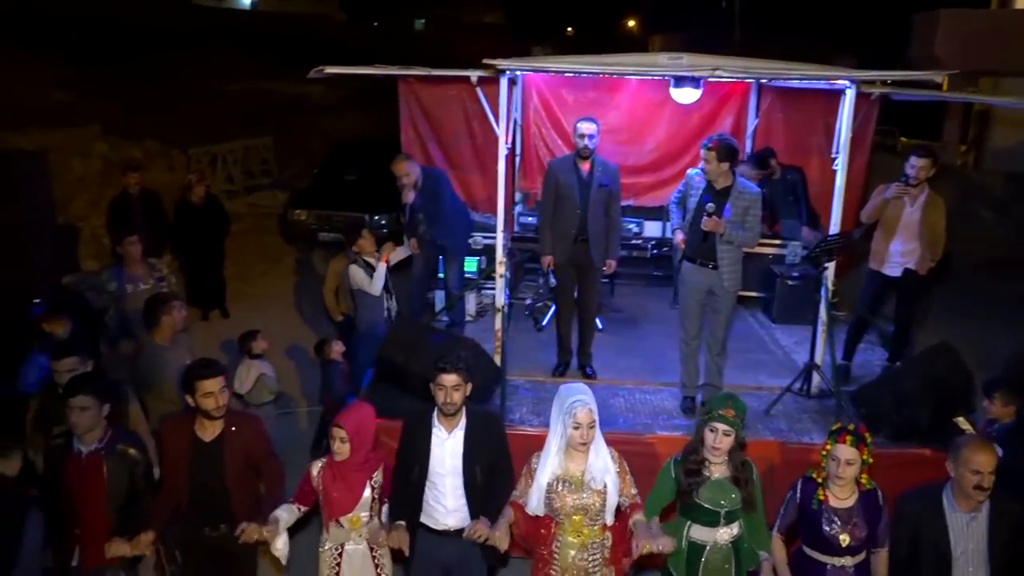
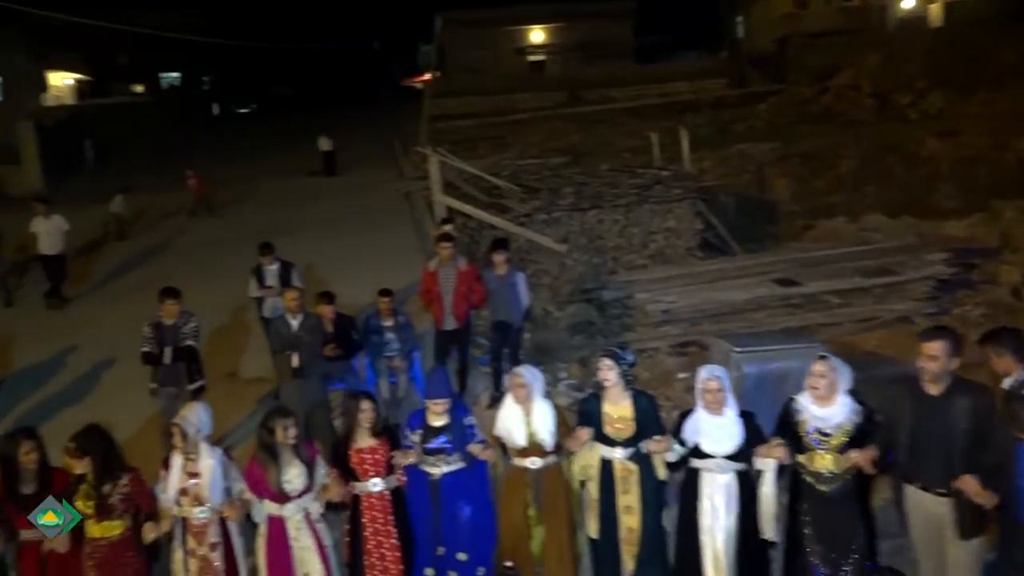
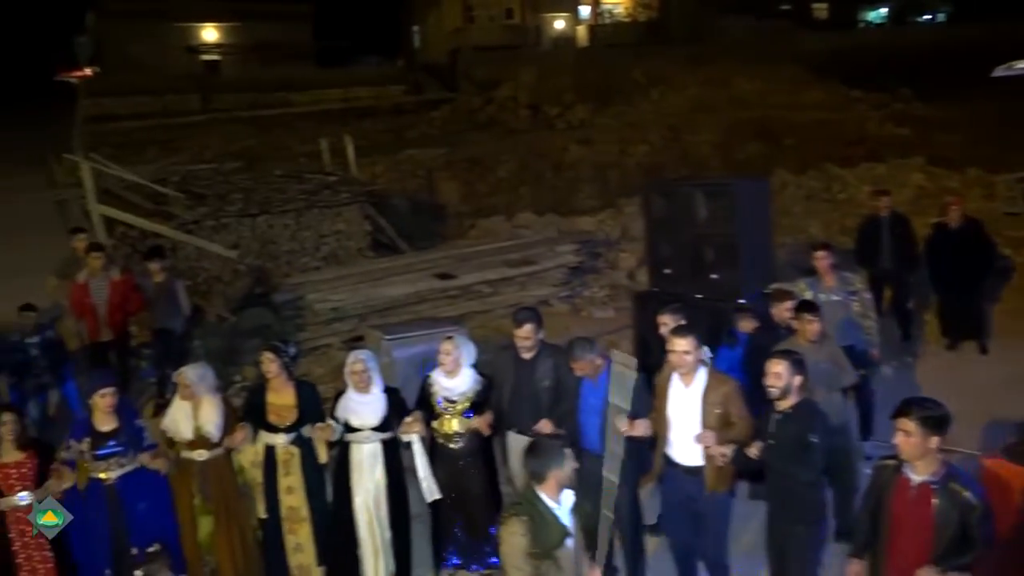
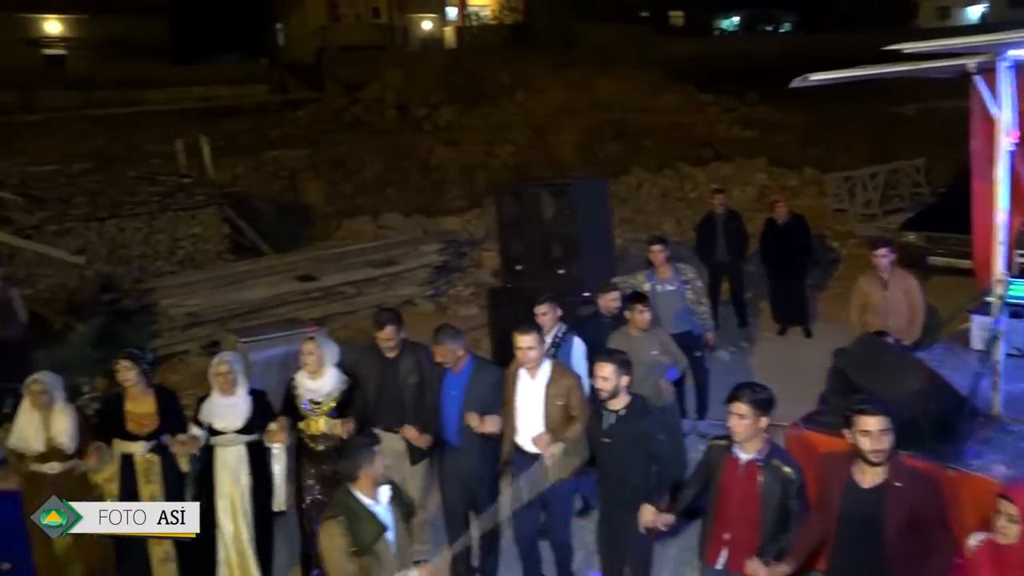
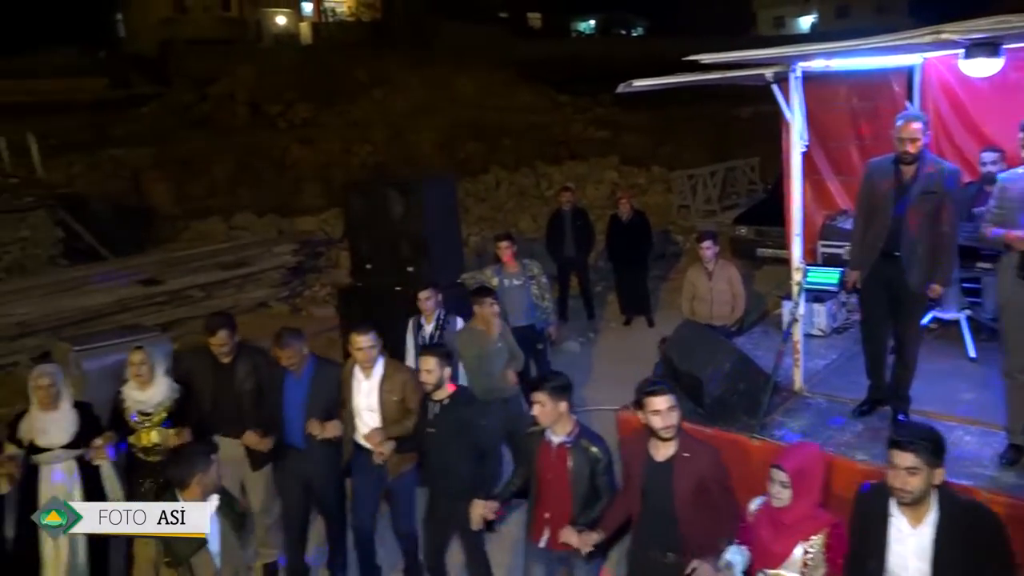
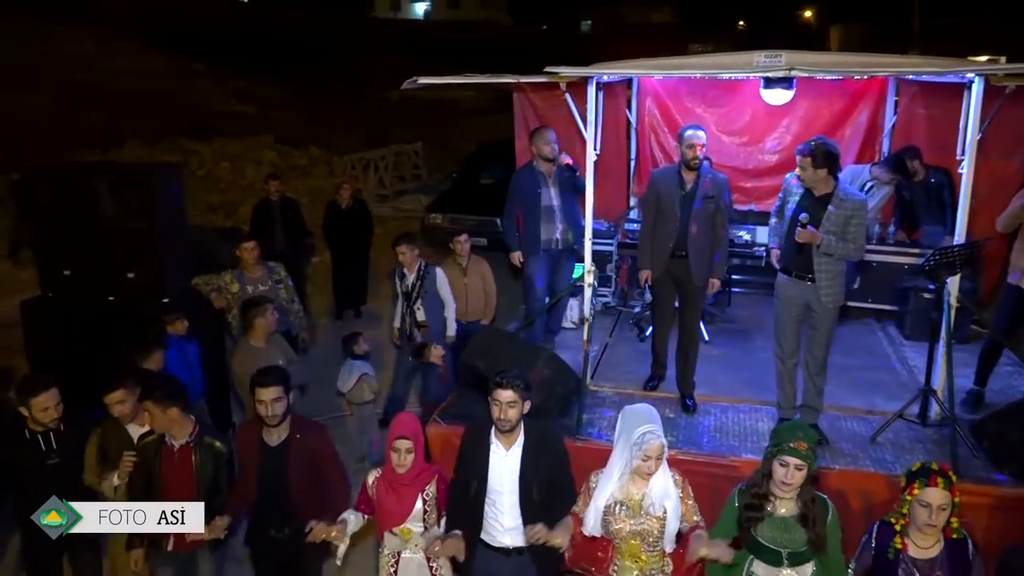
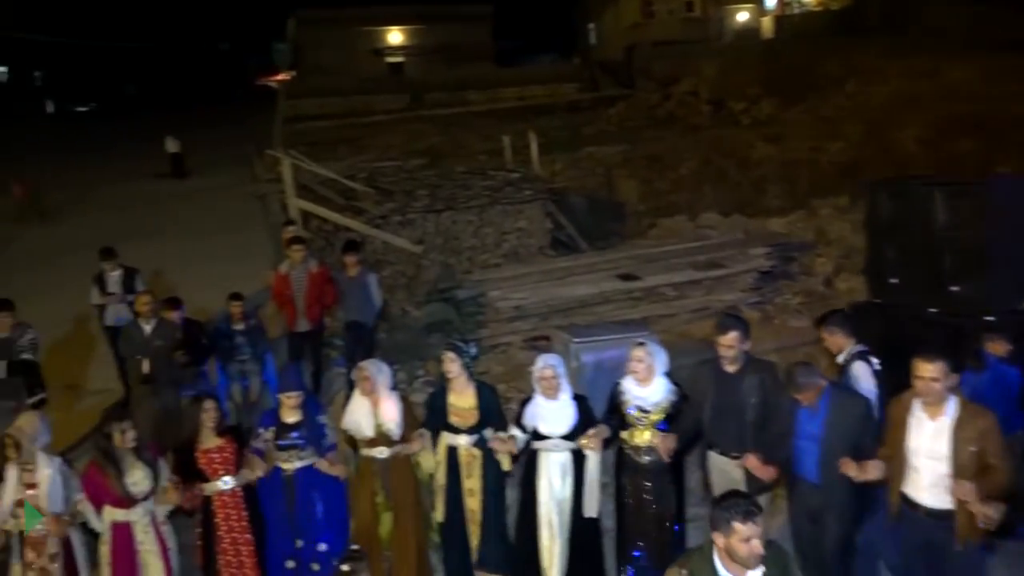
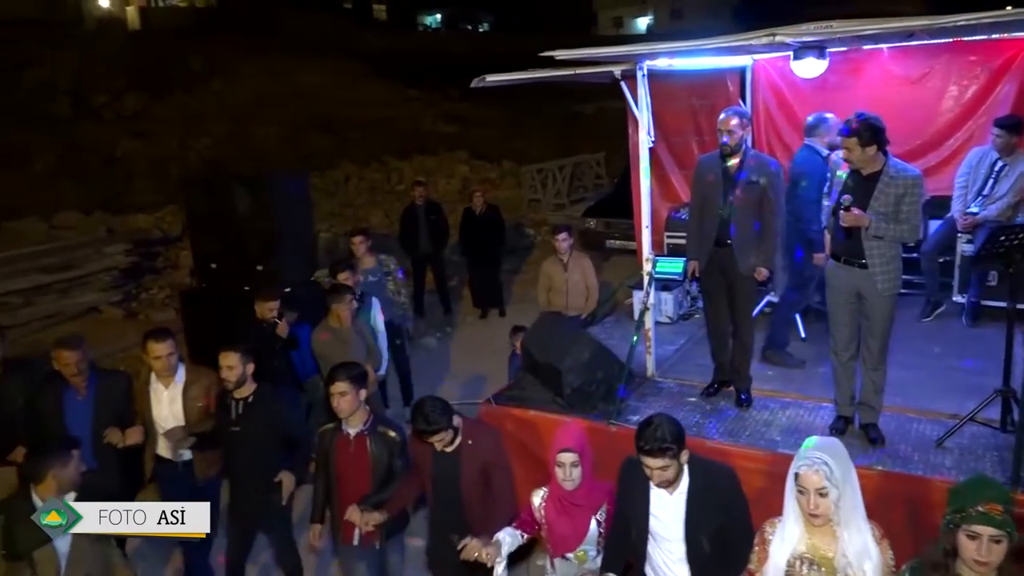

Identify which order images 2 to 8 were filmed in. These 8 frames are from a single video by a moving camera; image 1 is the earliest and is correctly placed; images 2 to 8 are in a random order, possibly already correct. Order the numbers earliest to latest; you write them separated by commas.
6, 8, 5, 4, 3, 7, 2
